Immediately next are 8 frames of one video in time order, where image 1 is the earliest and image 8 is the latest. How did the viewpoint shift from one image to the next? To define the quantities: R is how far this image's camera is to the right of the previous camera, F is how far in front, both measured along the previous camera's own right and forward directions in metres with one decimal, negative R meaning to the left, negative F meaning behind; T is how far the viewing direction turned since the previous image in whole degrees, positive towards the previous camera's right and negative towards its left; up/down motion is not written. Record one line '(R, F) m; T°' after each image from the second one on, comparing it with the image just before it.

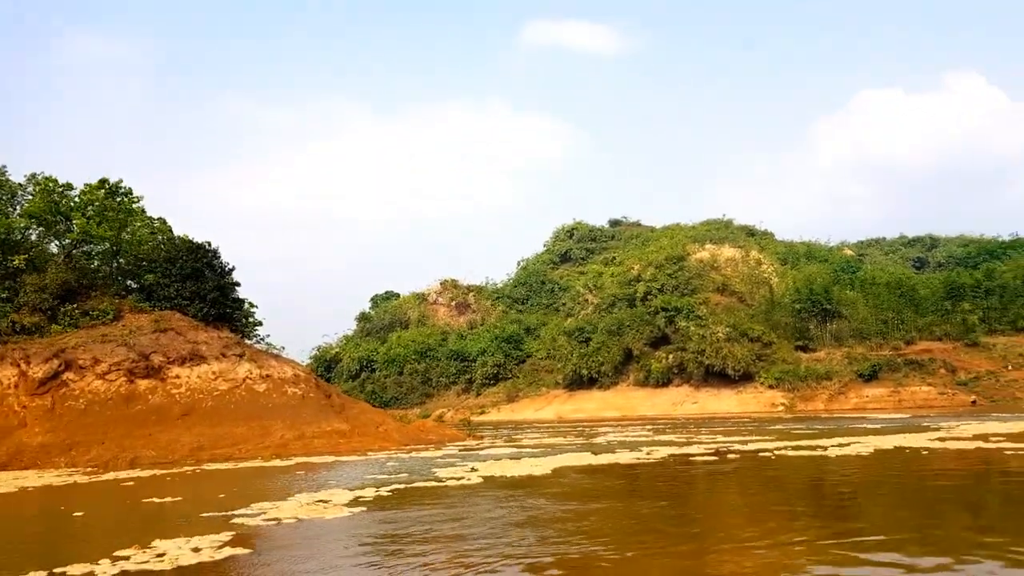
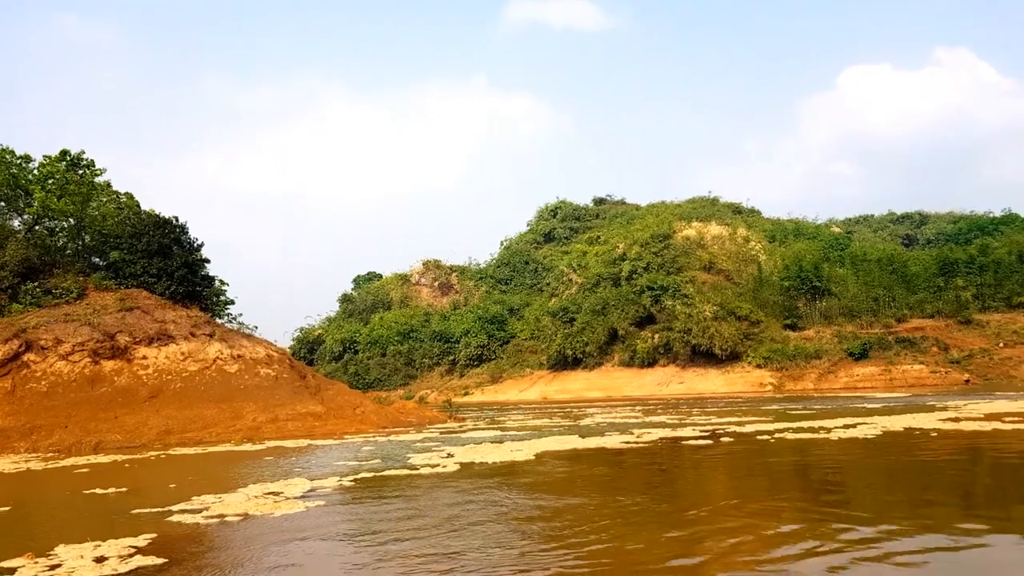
(+0.2, +0.8) m; +1°
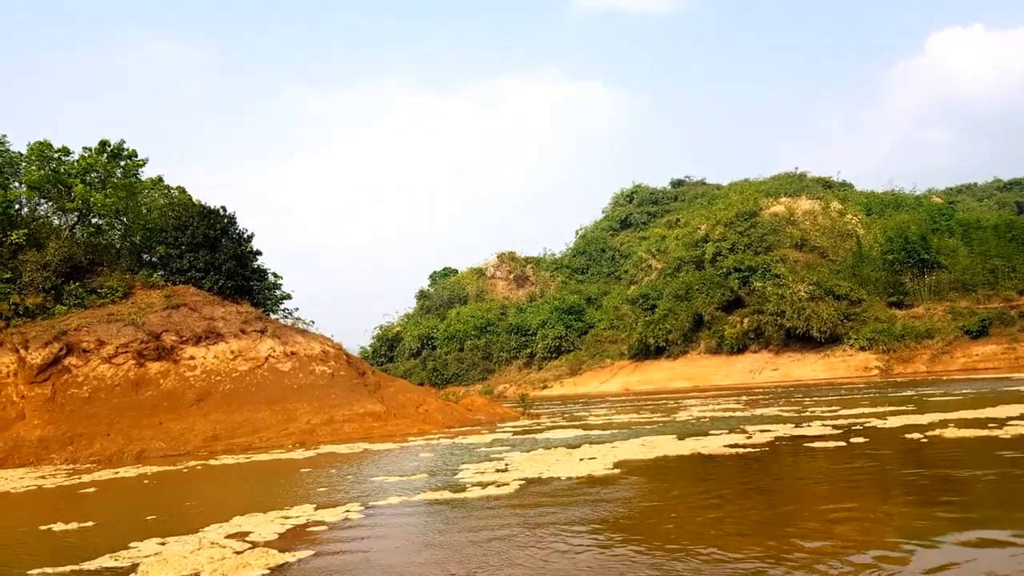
(+0.1, +3.6) m; -6°
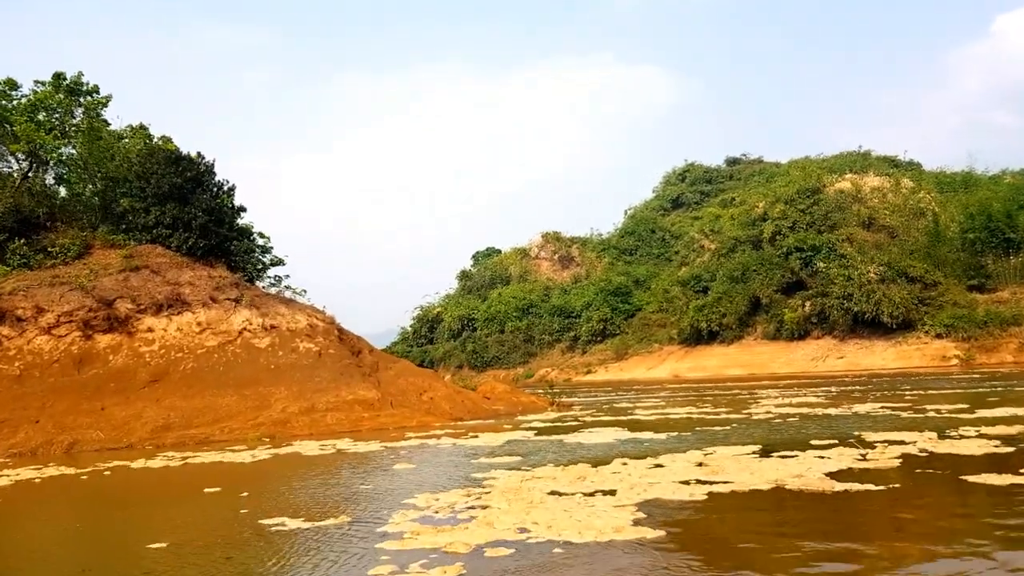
(+0.7, +5.4) m; -4°
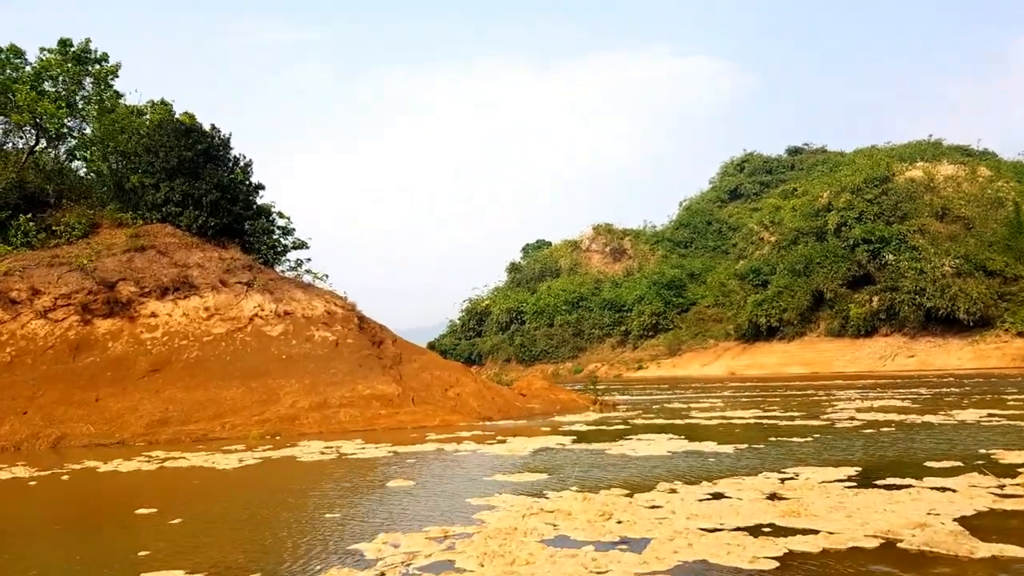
(+0.4, +2.6) m; -4°
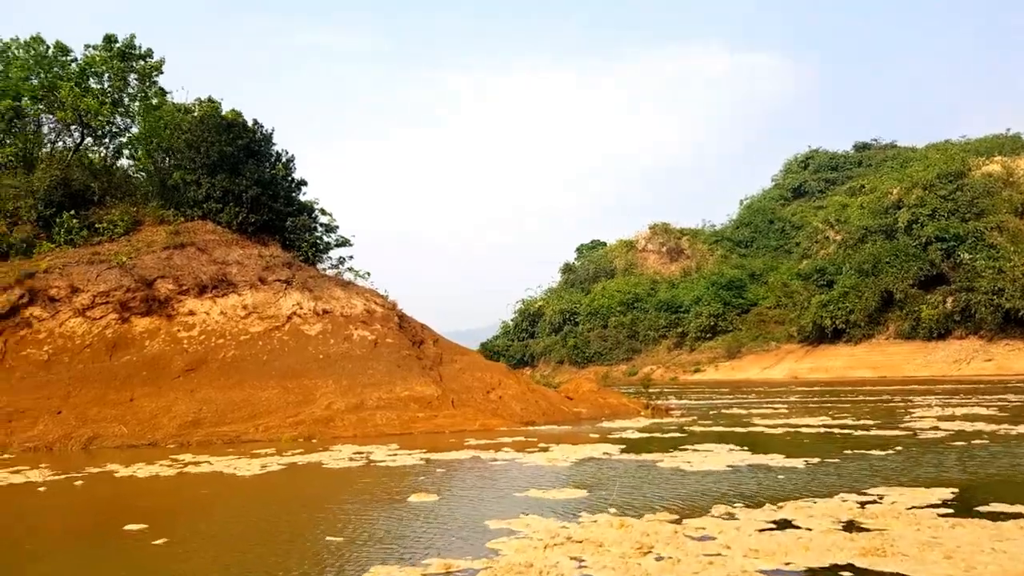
(+0.3, +1.2) m; -4°
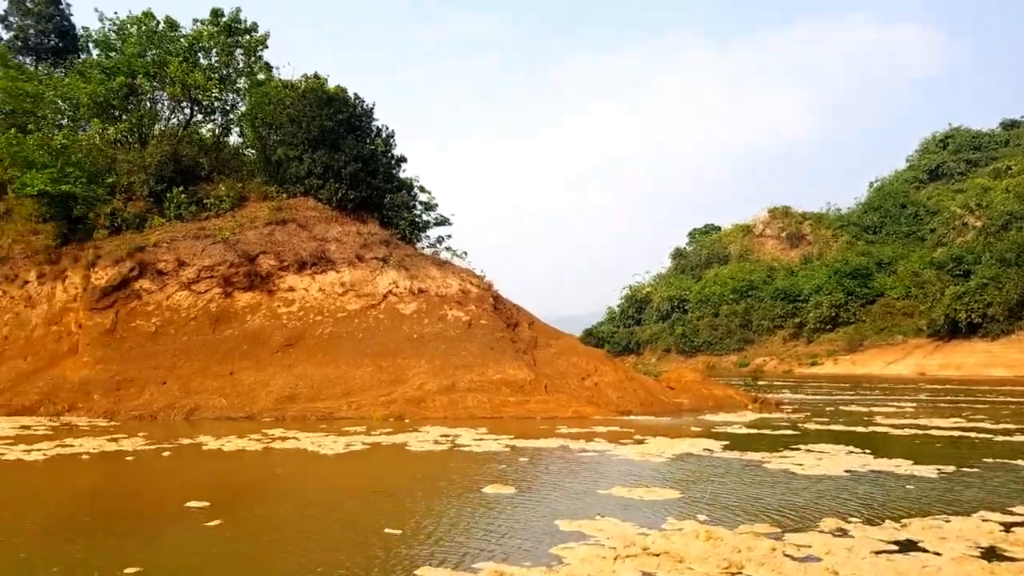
(+0.2, +0.8) m; -9°
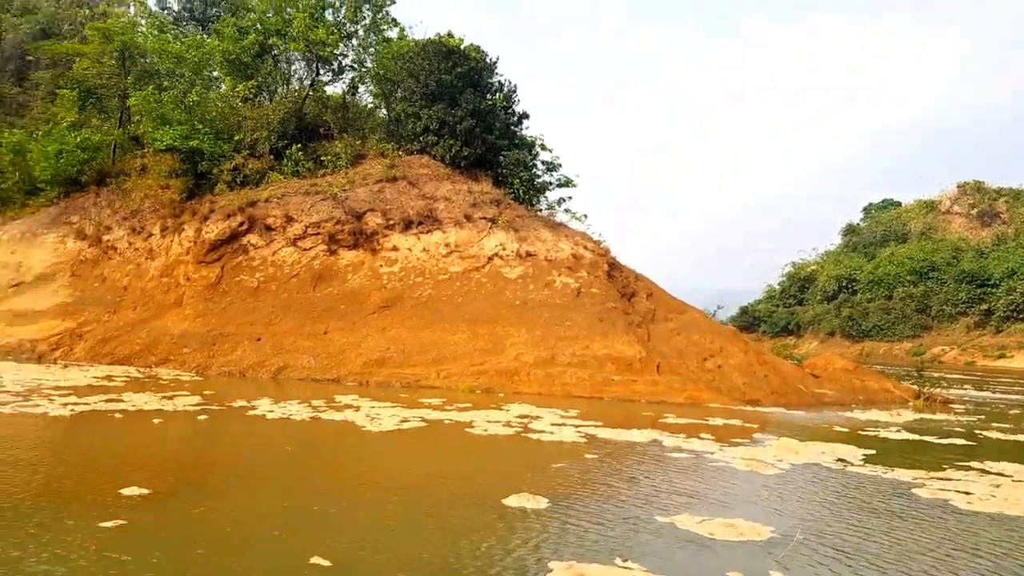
(+1.0, +2.2) m; -12°
